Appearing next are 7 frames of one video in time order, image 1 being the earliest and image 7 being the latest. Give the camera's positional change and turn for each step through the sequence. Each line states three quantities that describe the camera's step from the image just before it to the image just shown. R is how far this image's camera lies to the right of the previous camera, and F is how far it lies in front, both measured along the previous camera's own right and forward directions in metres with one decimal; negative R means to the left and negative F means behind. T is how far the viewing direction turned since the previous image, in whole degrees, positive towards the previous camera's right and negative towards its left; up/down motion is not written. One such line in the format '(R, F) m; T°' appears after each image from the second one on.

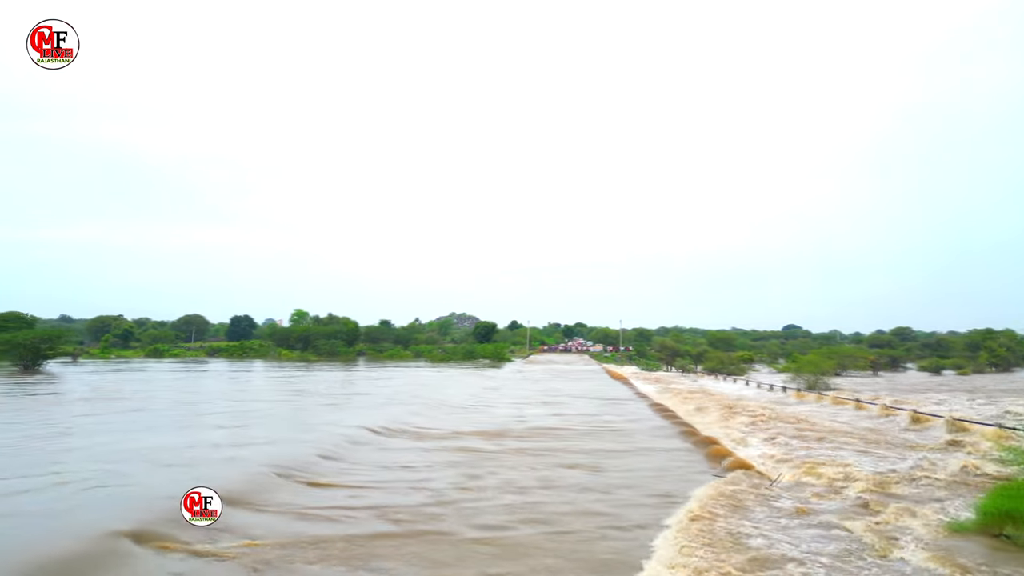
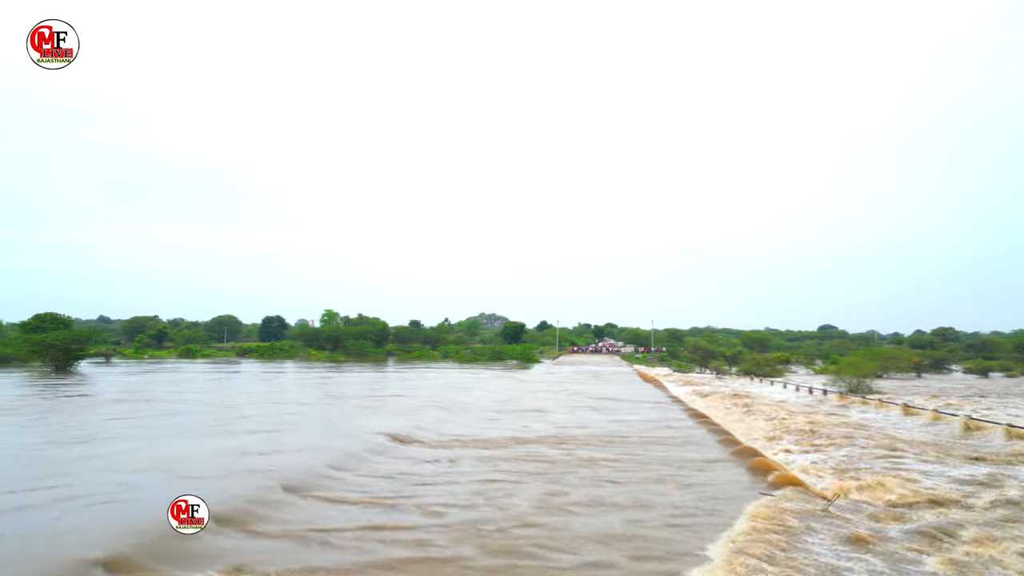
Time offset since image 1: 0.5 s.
(0.0, +0.3) m; -3°
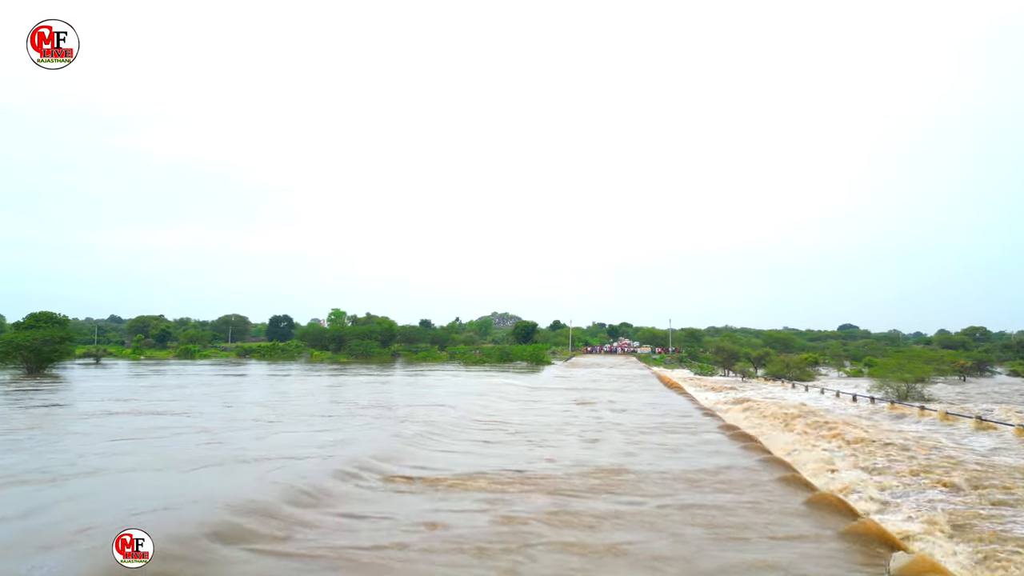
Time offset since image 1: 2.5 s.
(+0.2, +1.9) m; -1°
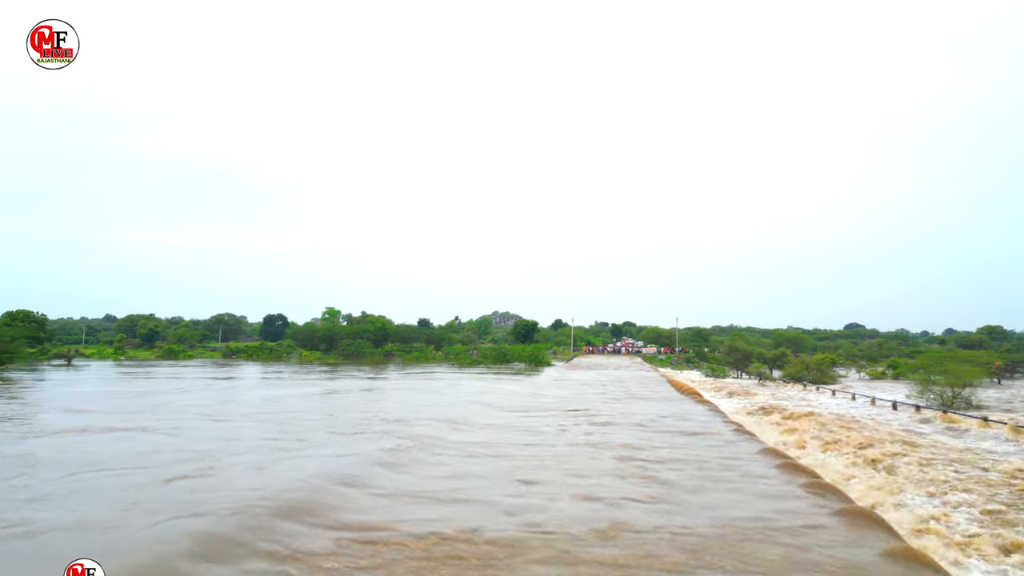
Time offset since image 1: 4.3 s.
(+0.2, +2.0) m; 0°
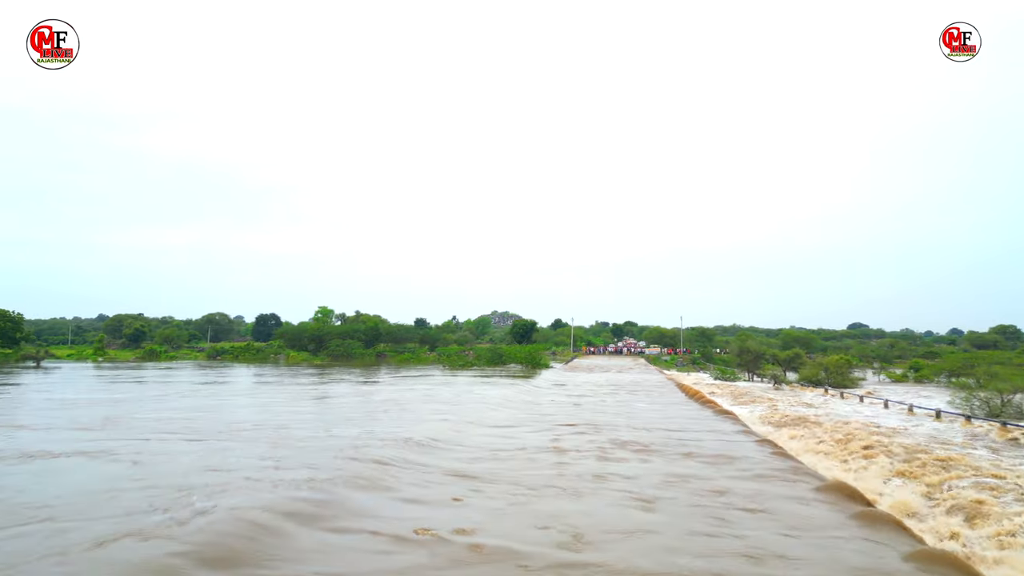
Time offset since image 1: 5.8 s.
(+0.2, +1.7) m; 0°
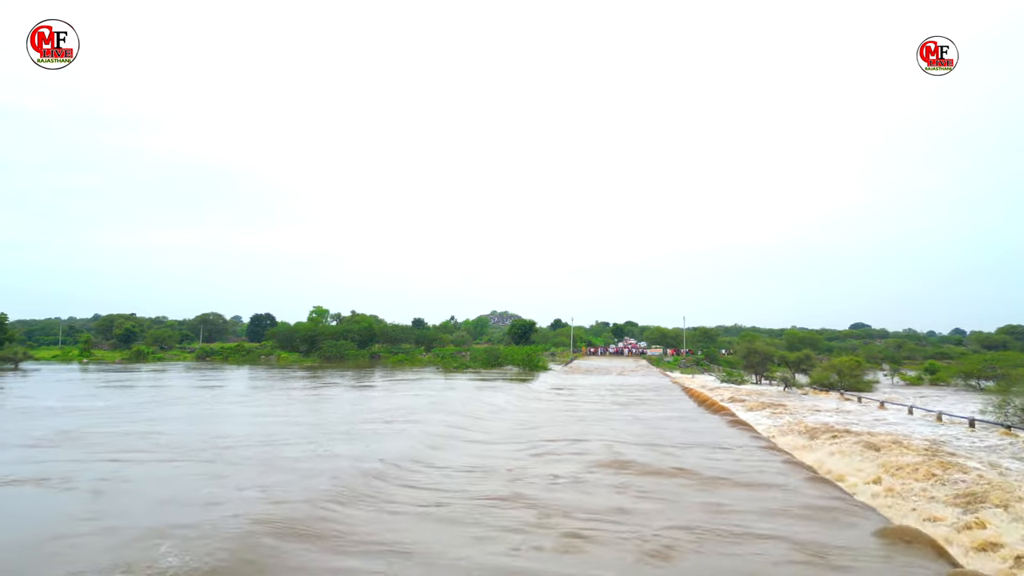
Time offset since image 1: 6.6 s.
(+0.1, +1.1) m; 0°
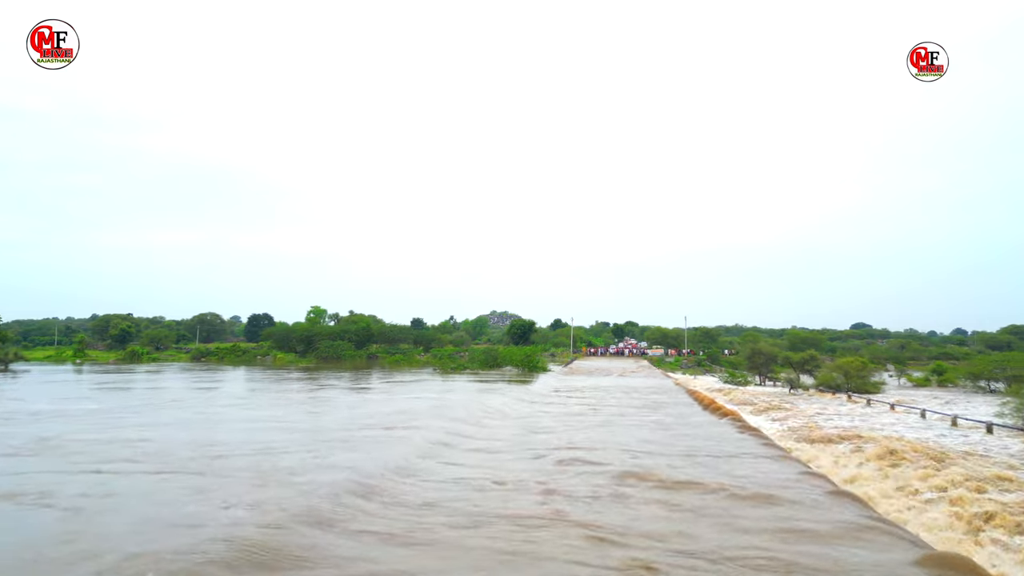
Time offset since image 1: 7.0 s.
(0.0, +0.5) m; 0°
